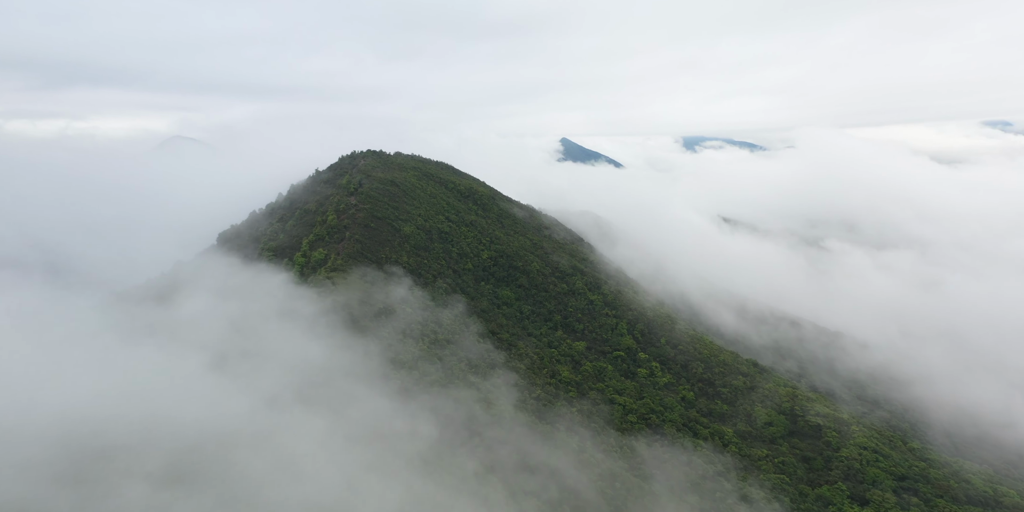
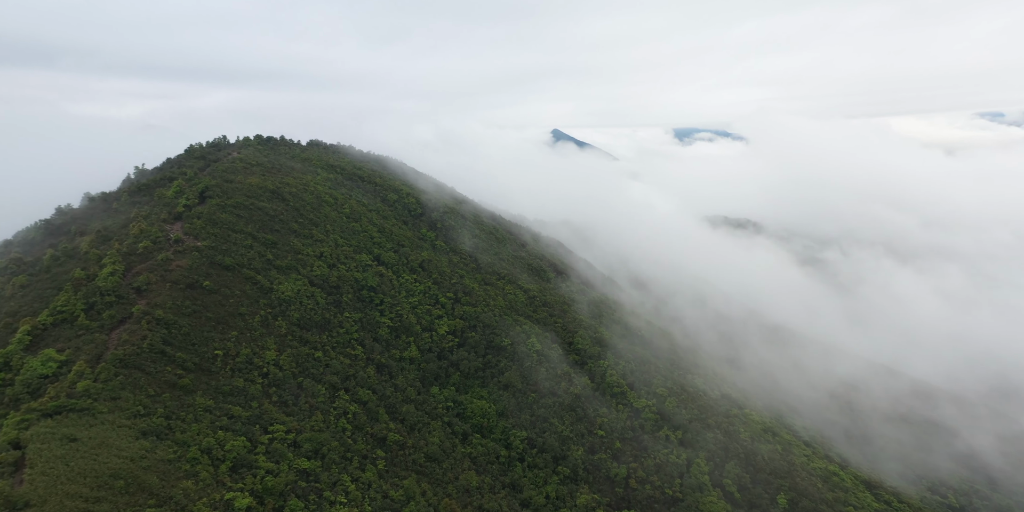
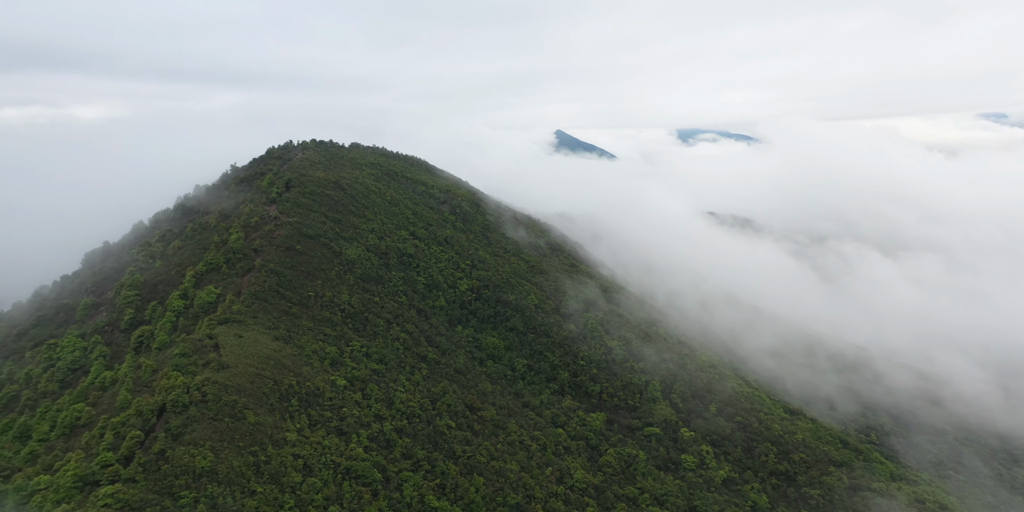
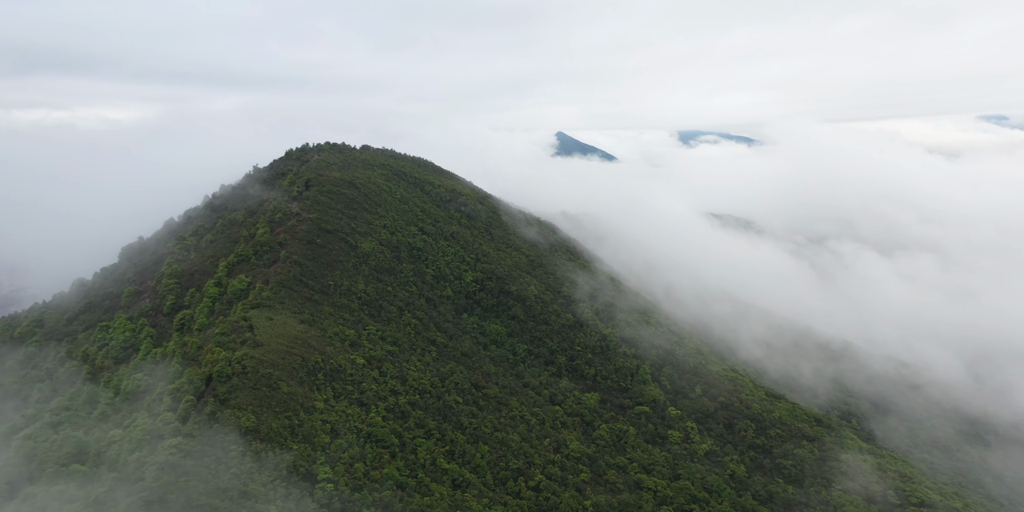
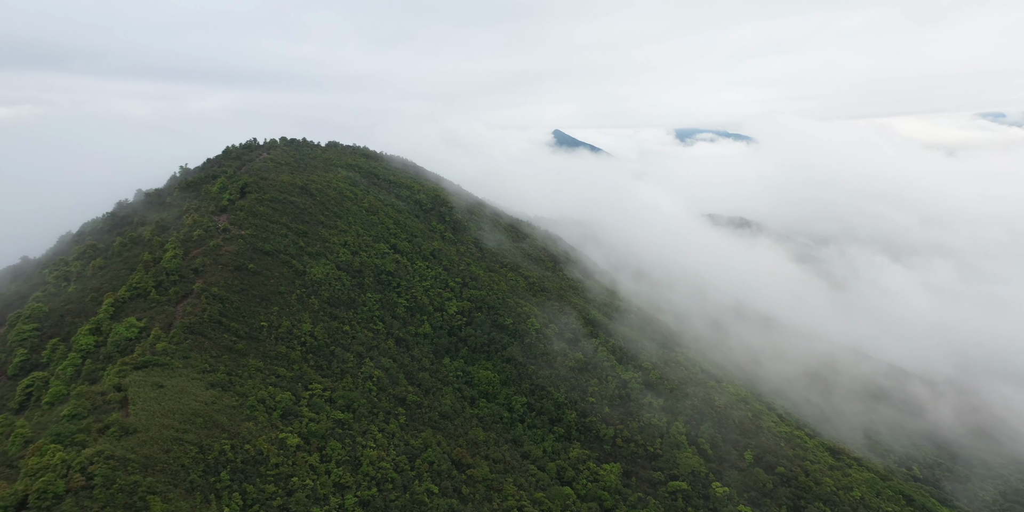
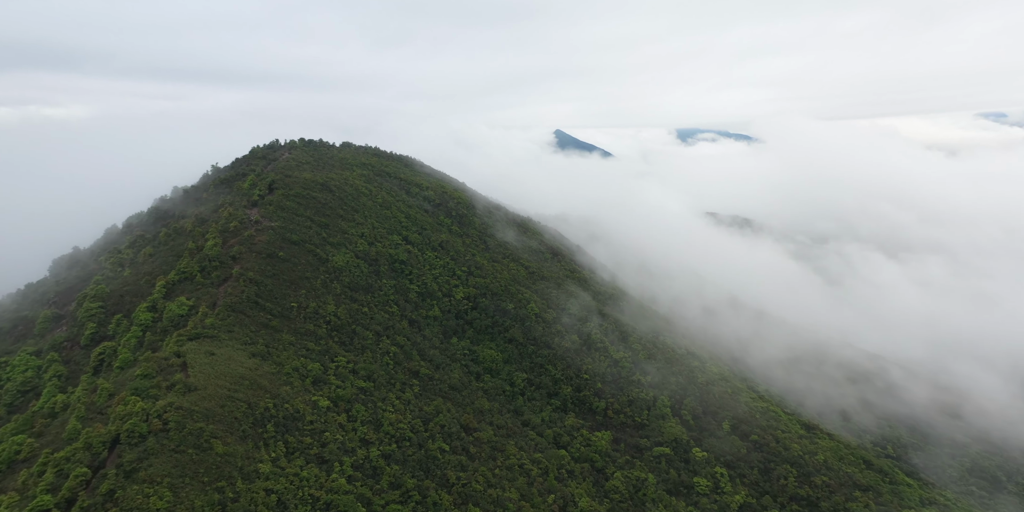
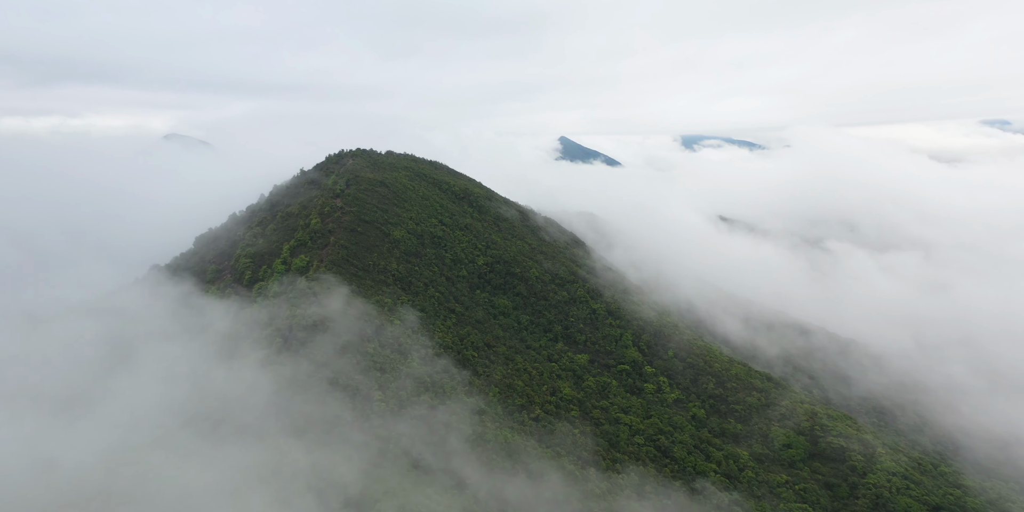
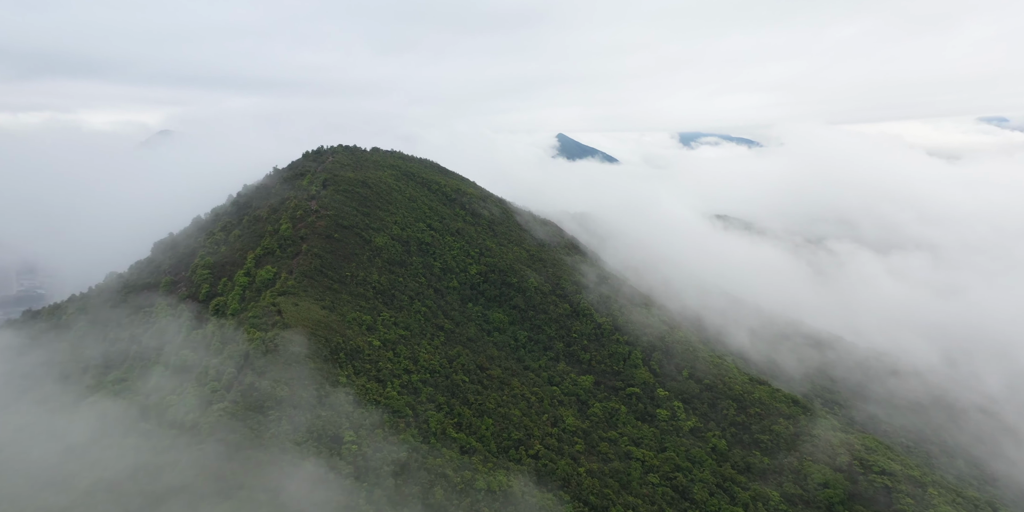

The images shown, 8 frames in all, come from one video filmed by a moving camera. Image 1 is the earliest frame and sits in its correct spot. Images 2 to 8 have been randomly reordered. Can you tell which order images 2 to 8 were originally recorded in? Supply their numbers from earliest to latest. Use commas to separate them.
7, 8, 4, 3, 6, 5, 2
